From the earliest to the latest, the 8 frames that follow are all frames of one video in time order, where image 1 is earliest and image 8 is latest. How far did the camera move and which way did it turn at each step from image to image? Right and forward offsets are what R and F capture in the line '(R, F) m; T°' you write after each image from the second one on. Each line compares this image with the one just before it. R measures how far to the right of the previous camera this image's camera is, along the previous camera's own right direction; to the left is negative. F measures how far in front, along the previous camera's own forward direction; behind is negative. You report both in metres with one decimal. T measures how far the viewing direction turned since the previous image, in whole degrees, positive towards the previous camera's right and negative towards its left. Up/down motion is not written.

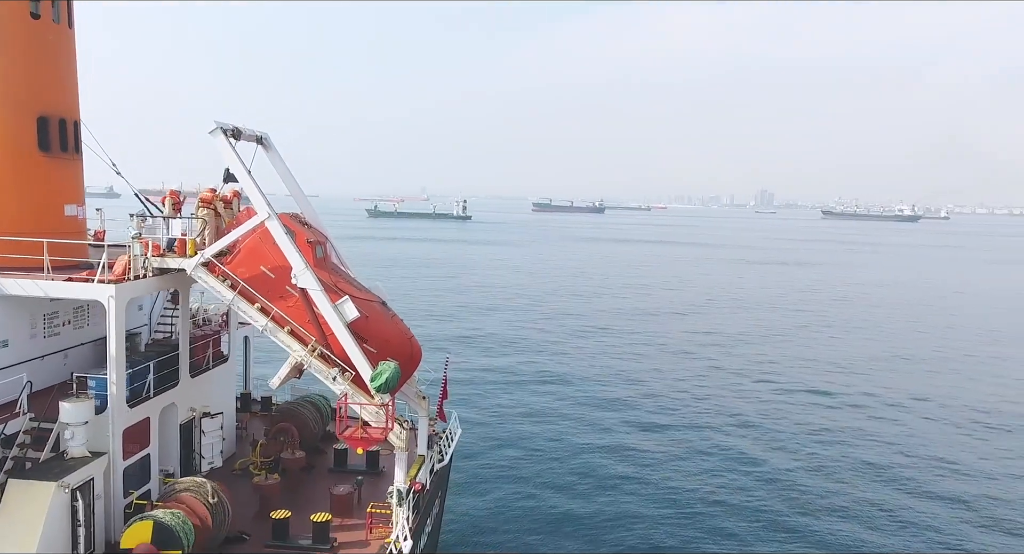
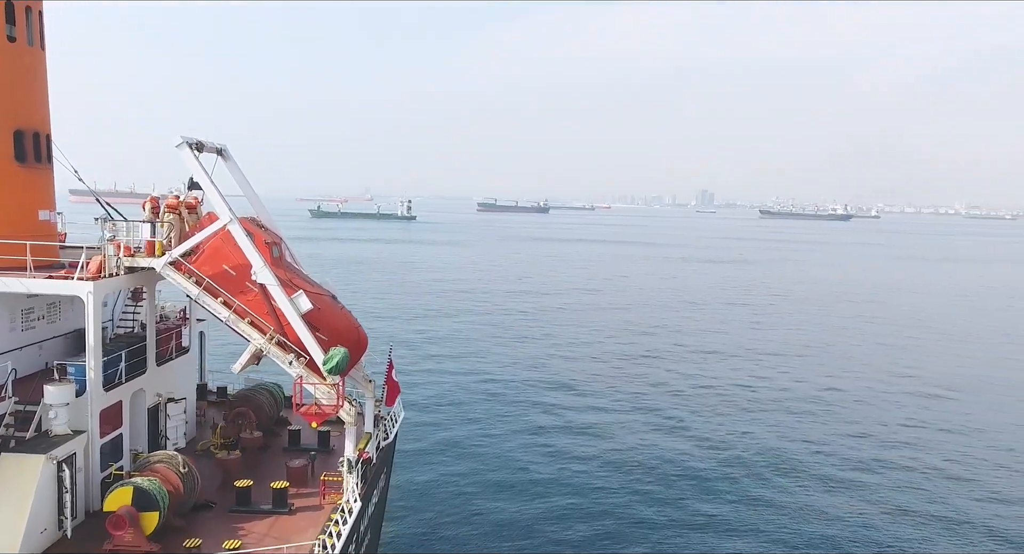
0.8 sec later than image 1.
(+0.1, -1.3) m; +4°
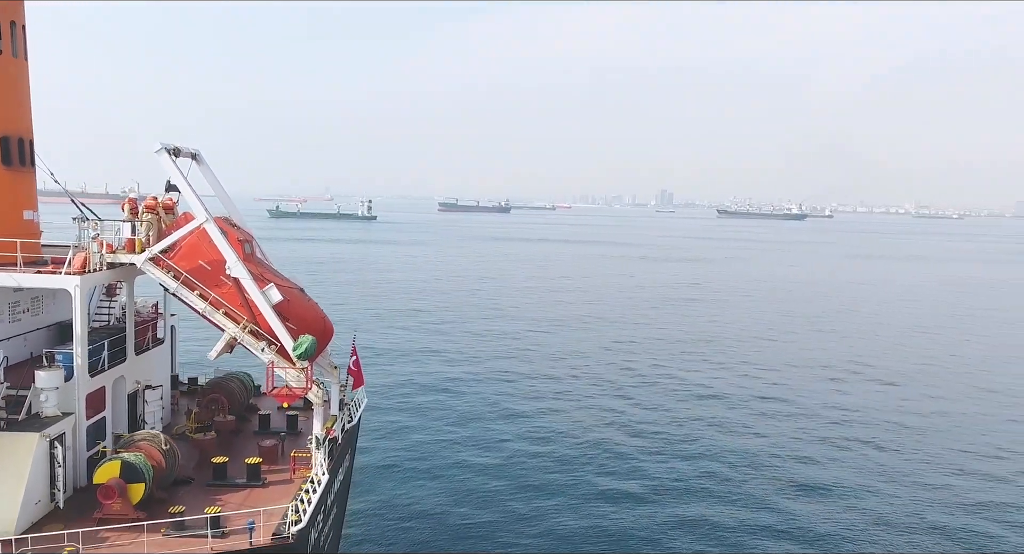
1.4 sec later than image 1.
(+0.1, -1.0) m; +3°
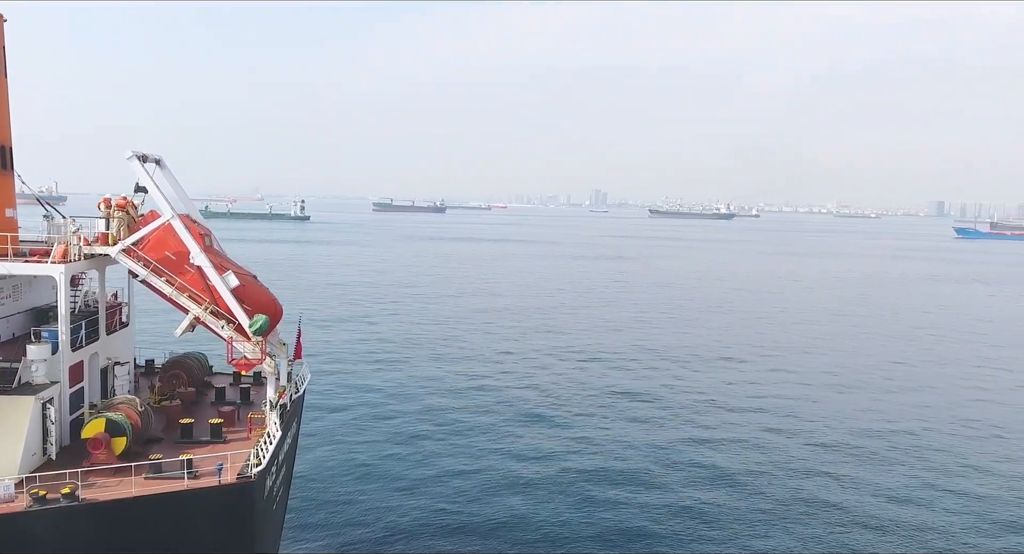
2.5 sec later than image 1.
(+0.2, -2.1) m; +5°
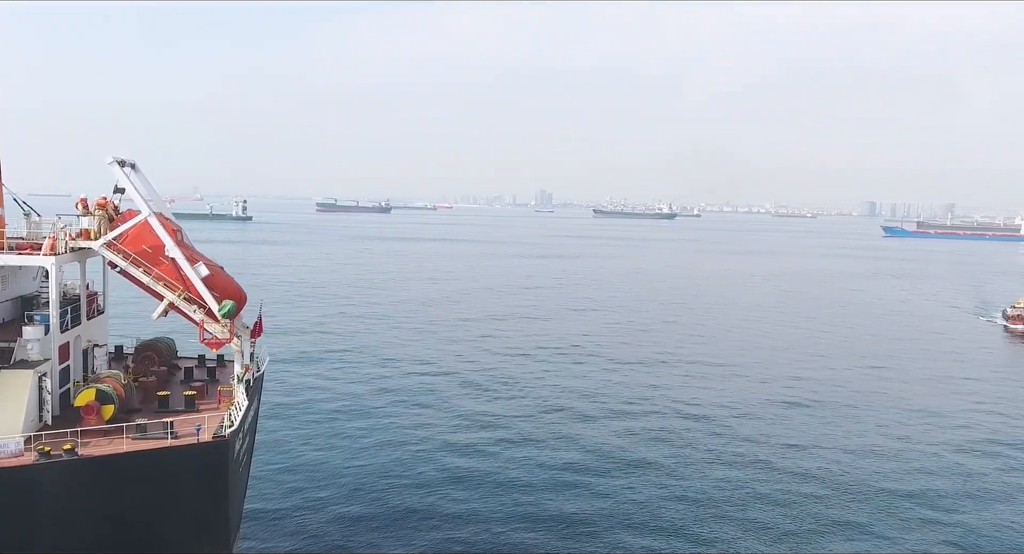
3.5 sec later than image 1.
(+0.2, -2.1) m; +4°
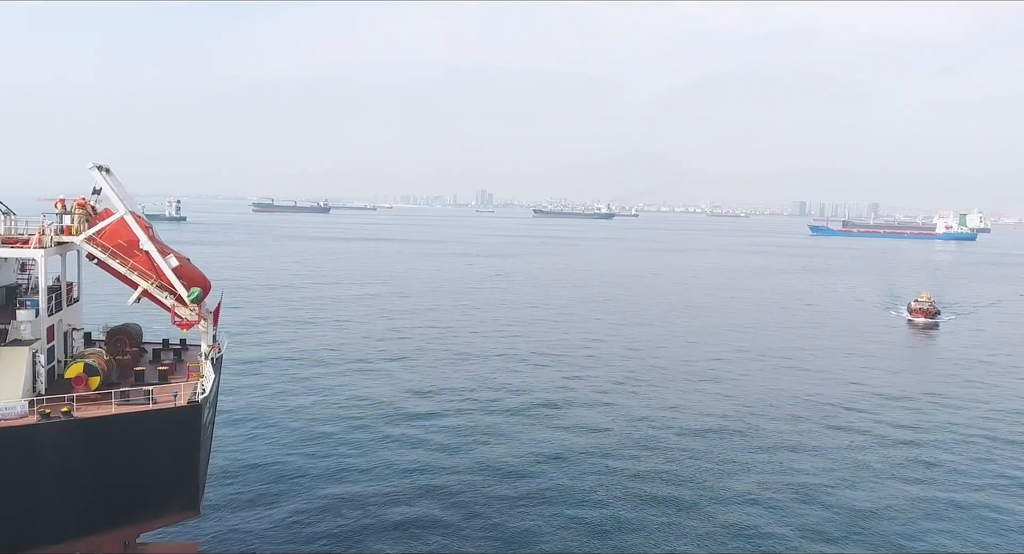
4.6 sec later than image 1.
(+0.2, -2.5) m; +4°
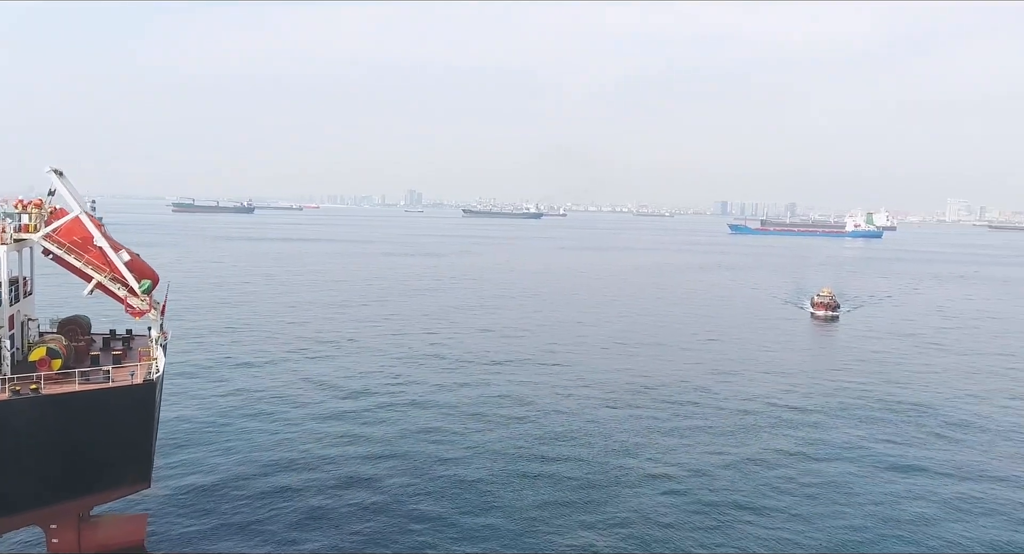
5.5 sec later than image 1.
(+0.2, -2.4) m; +5°
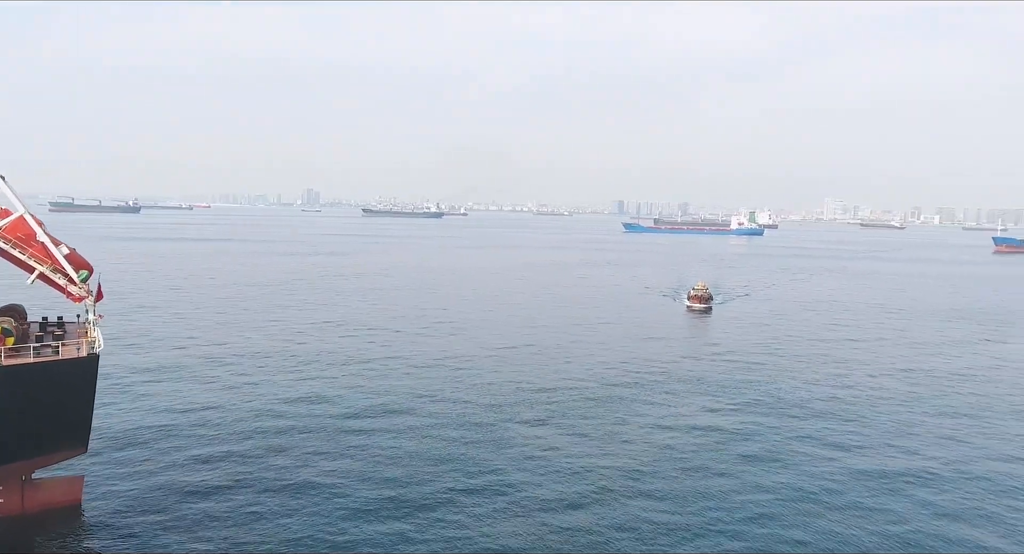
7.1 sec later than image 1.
(+0.3, -4.0) m; +7°
